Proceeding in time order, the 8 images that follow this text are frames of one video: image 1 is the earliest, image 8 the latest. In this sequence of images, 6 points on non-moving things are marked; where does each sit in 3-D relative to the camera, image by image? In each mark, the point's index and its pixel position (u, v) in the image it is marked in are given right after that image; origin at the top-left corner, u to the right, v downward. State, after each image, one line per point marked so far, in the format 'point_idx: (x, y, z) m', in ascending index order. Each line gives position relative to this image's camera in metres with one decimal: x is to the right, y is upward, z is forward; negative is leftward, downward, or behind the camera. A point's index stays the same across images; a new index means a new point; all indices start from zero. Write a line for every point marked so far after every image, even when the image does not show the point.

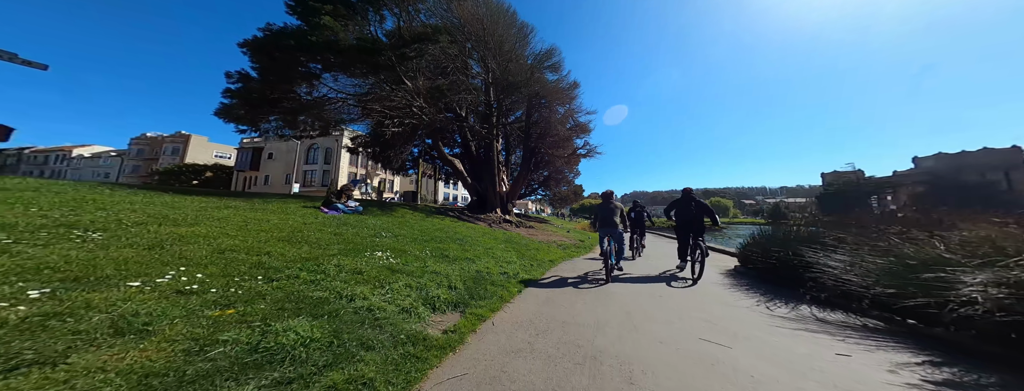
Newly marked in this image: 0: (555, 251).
0: (+1.9, -2.5, +11.3) m
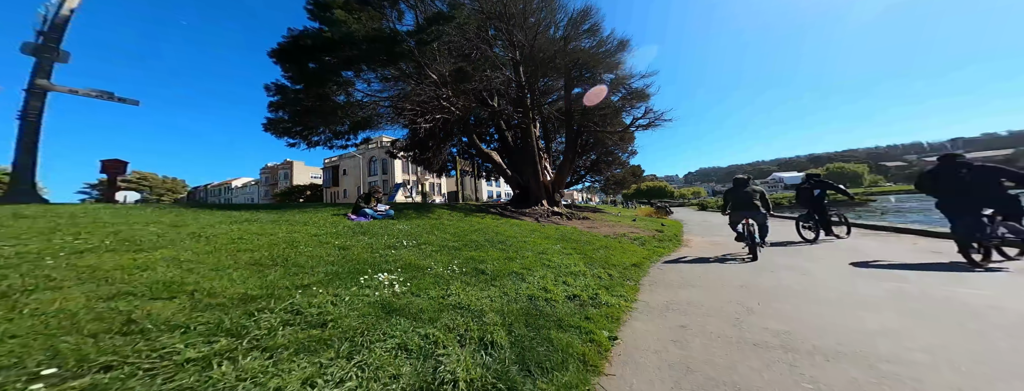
0: (+3.9, -1.8, +8.2) m
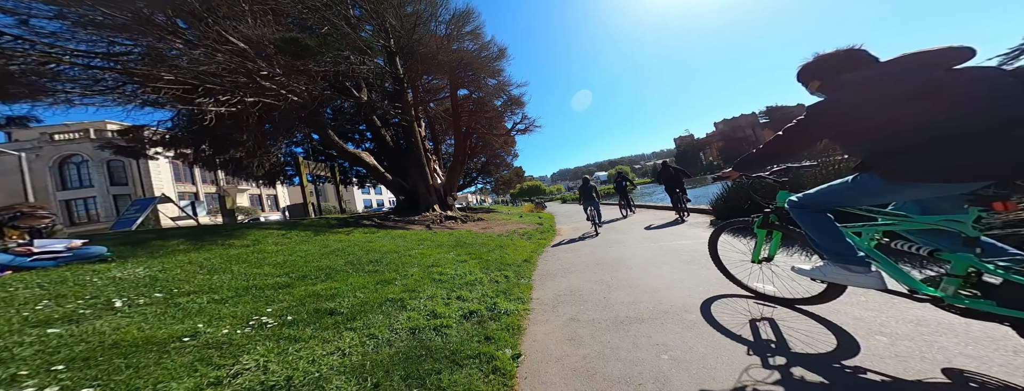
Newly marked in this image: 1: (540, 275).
0: (+0.4, -1.6, +8.3) m
1: (+0.6, -1.7, +5.5) m
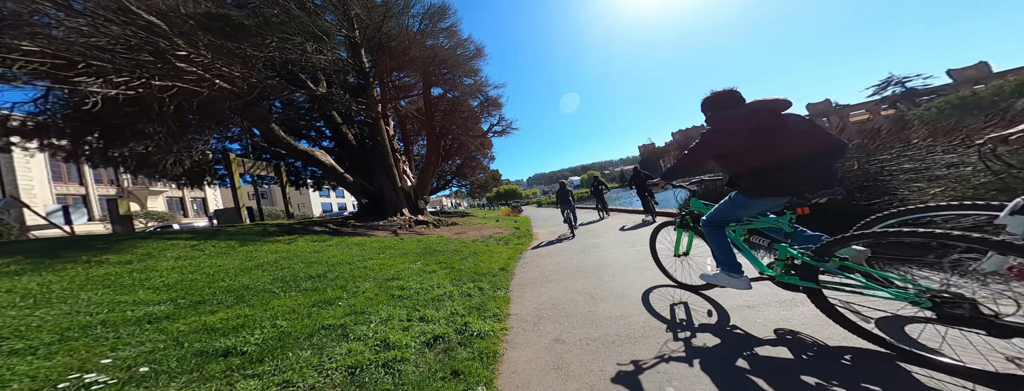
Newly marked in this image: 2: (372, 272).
0: (-0.3, -1.7, +7.6) m
1: (+0.1, -1.7, +4.9) m
2: (-2.4, -1.3, +4.3) m
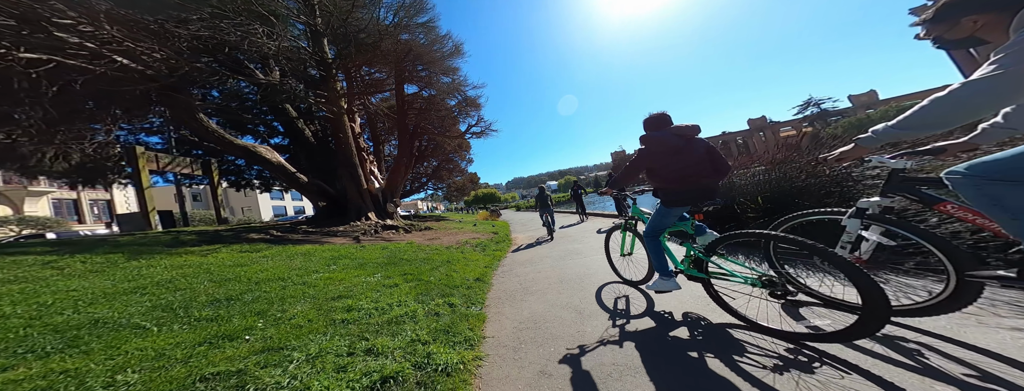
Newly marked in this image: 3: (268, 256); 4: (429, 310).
0: (-0.9, -1.7, +6.9) m
1: (-0.3, -1.7, +4.2) m
2: (-2.7, -1.3, +3.5) m
3: (-4.5, -1.1, +4.8) m
4: (-1.1, -1.6, +3.5) m
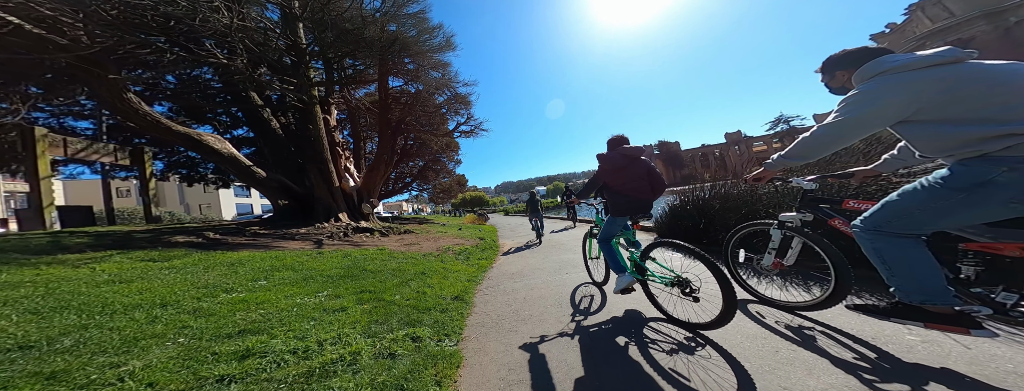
0: (-1.2, -1.7, +5.9) m
1: (-0.5, -1.7, +3.2) m
2: (-2.8, -1.2, +2.4) m
3: (-4.7, -1.0, +3.6) m
4: (-1.3, -1.5, +2.5) m
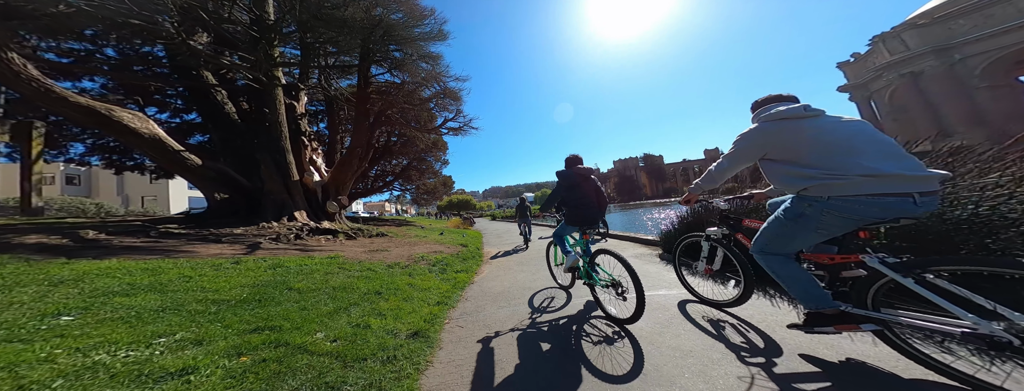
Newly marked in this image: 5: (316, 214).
0: (-1.4, -1.6, +4.6) m
1: (-0.6, -1.5, +2.0) m
2: (-2.9, -0.9, +1.0) m
3: (-4.9, -0.8, +2.2) m
4: (-1.4, -1.3, +1.2) m
5: (-7.0, -0.6, +9.0) m
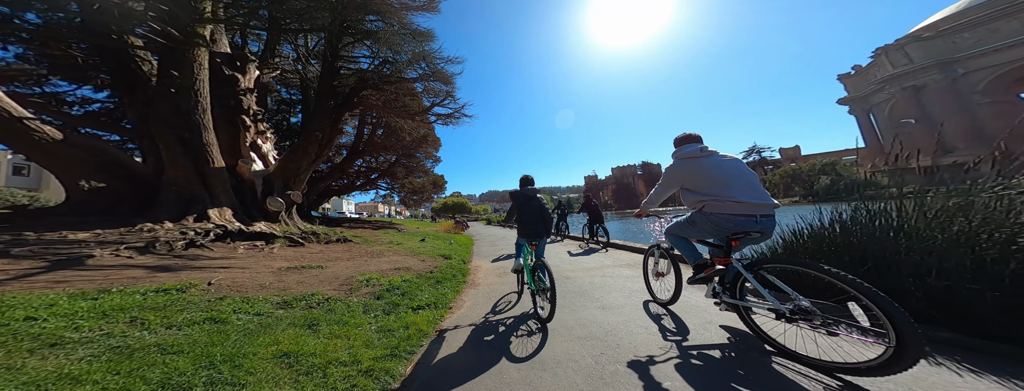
0: (-1.5, -1.3, +2.1) m
1: (-0.8, -1.2, -0.6) m
2: (-3.1, -0.6, -1.4) m
3: (-5.0, -0.4, -0.1) m
4: (-1.6, -1.0, -1.3) m
5: (-6.8, -0.4, +6.8) m
